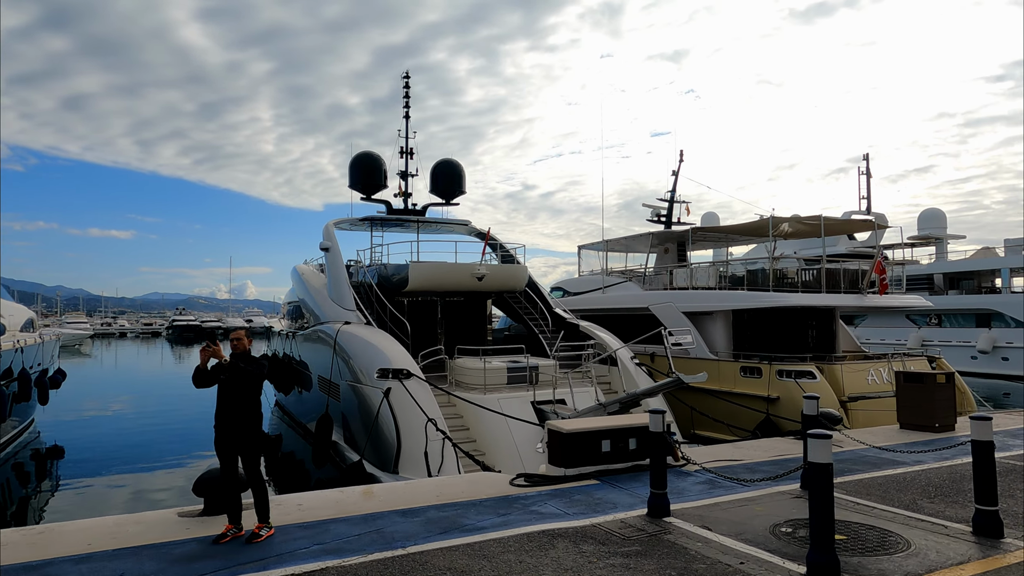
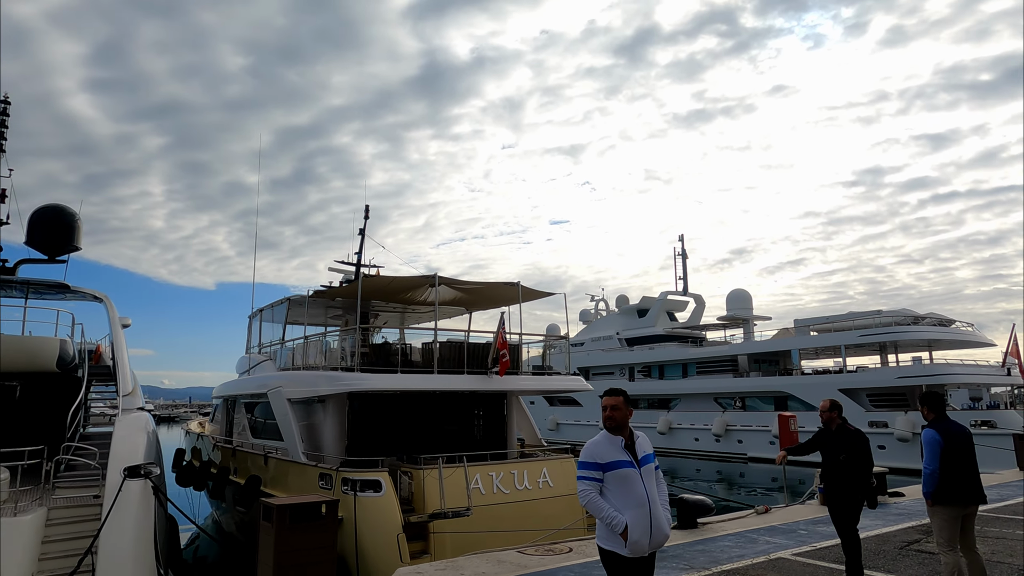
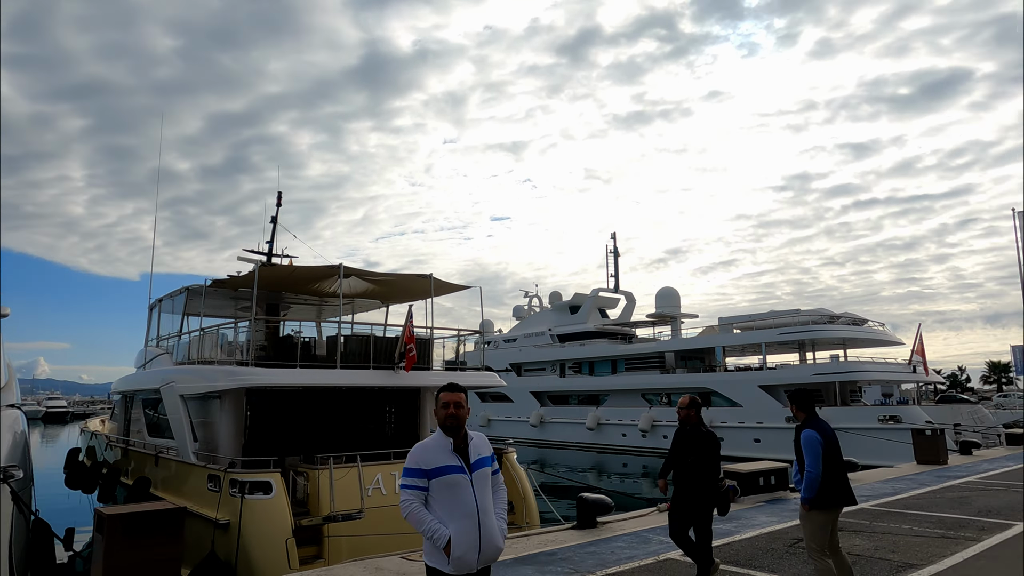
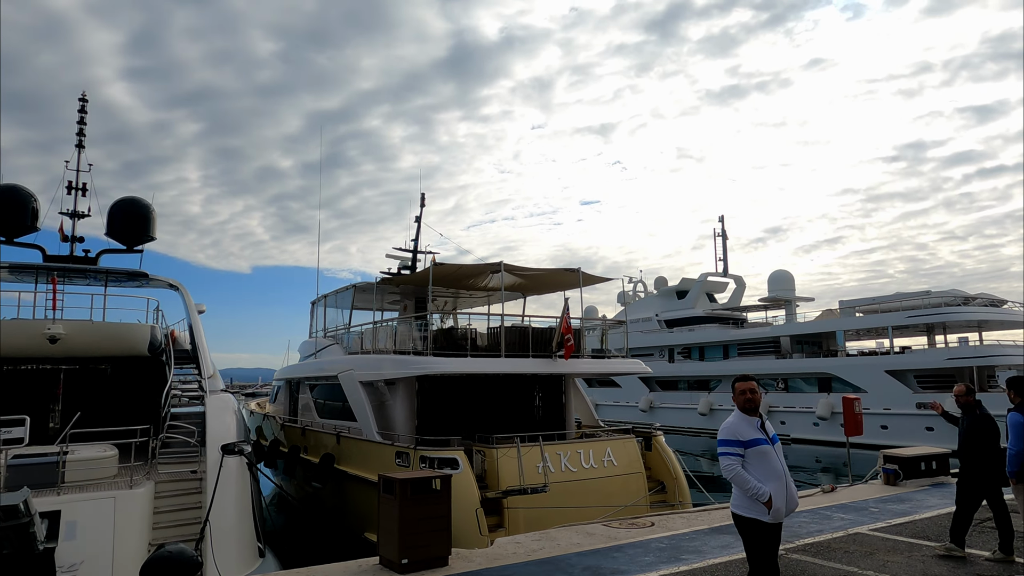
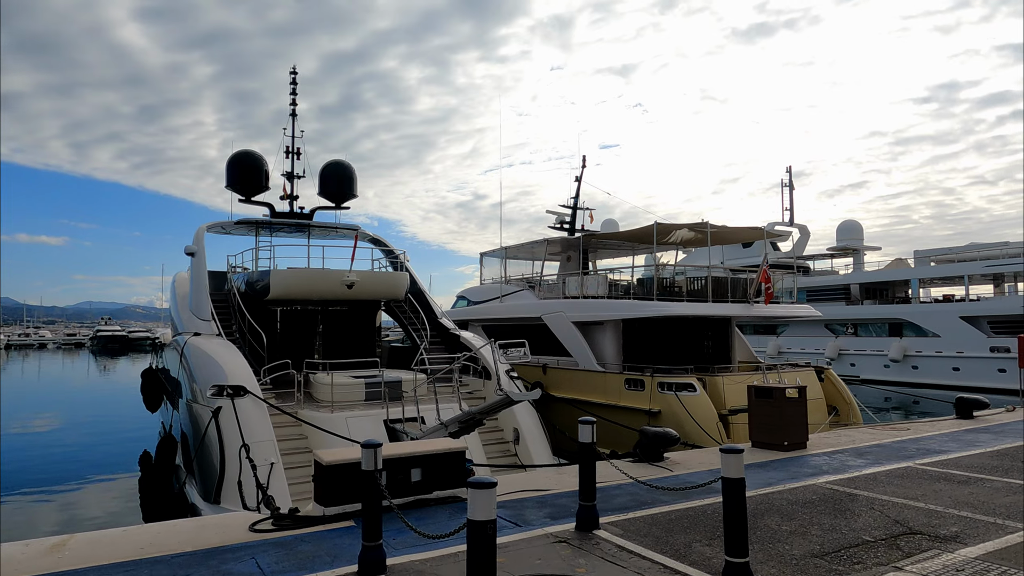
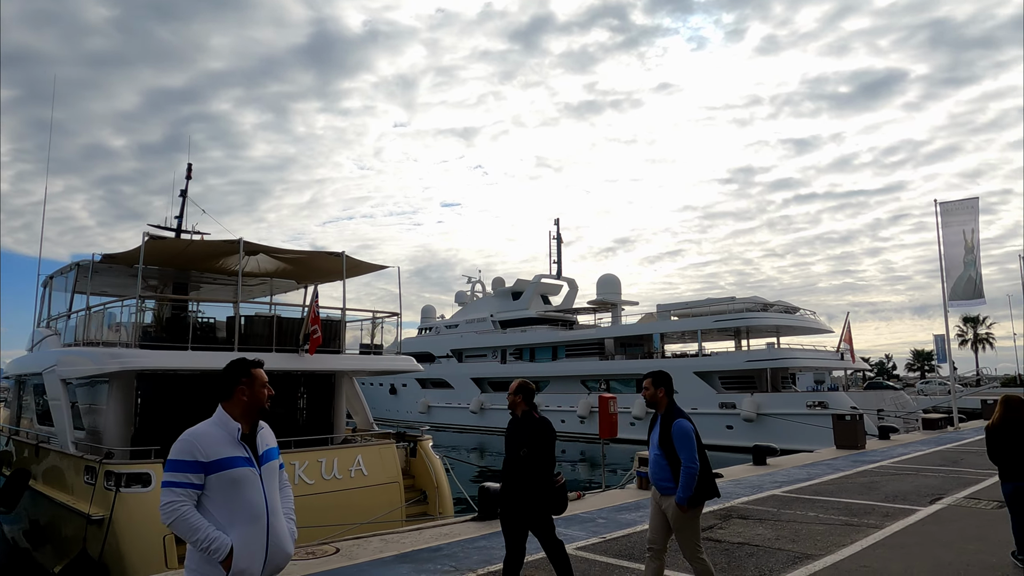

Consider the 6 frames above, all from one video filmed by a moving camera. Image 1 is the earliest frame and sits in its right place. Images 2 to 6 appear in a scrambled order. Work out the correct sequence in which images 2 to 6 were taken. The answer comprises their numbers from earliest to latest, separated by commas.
5, 4, 2, 3, 6
